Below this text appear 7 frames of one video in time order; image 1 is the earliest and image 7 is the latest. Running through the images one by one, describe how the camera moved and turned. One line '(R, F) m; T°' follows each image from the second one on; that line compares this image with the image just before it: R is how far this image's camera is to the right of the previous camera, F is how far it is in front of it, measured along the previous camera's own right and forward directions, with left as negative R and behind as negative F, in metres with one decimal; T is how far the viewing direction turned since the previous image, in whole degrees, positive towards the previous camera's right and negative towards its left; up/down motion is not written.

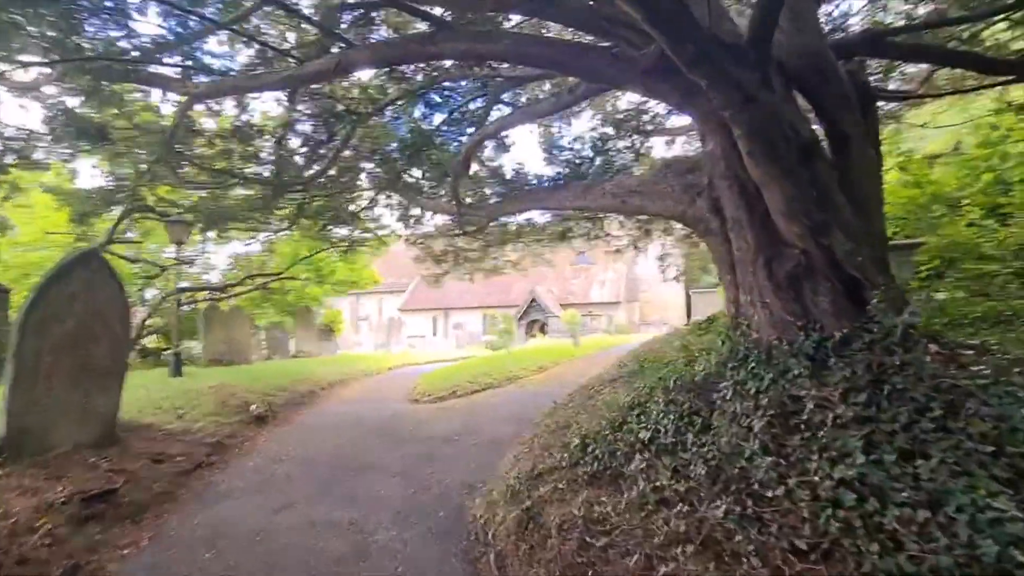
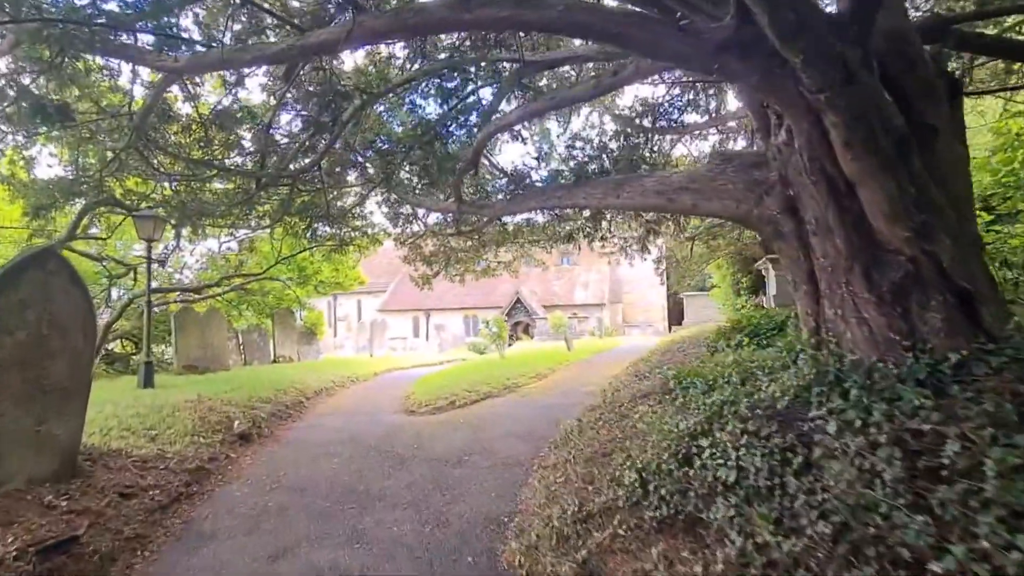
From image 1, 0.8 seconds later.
(-0.5, +0.6) m; +3°
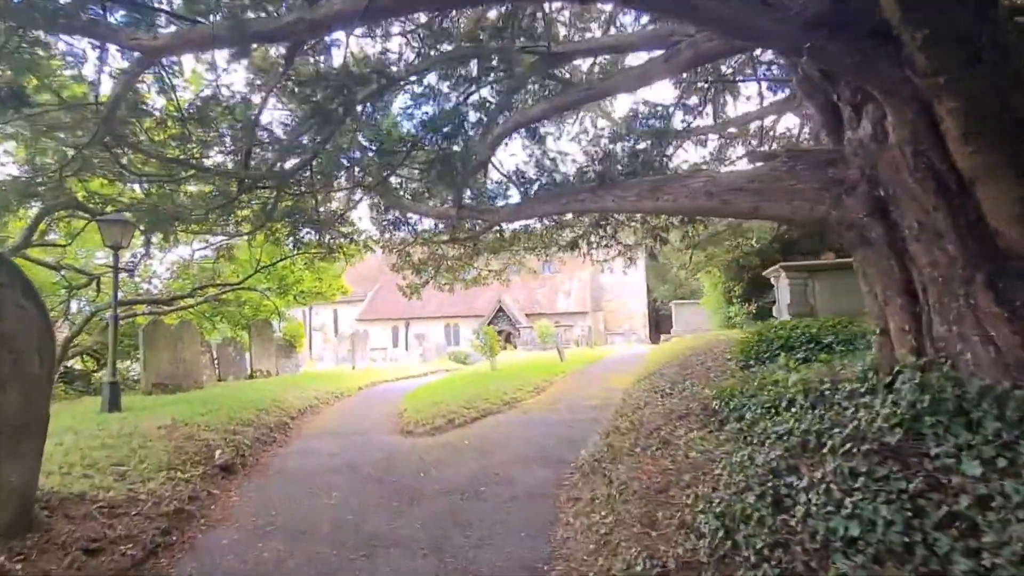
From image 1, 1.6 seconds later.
(-0.5, +0.5) m; +3°
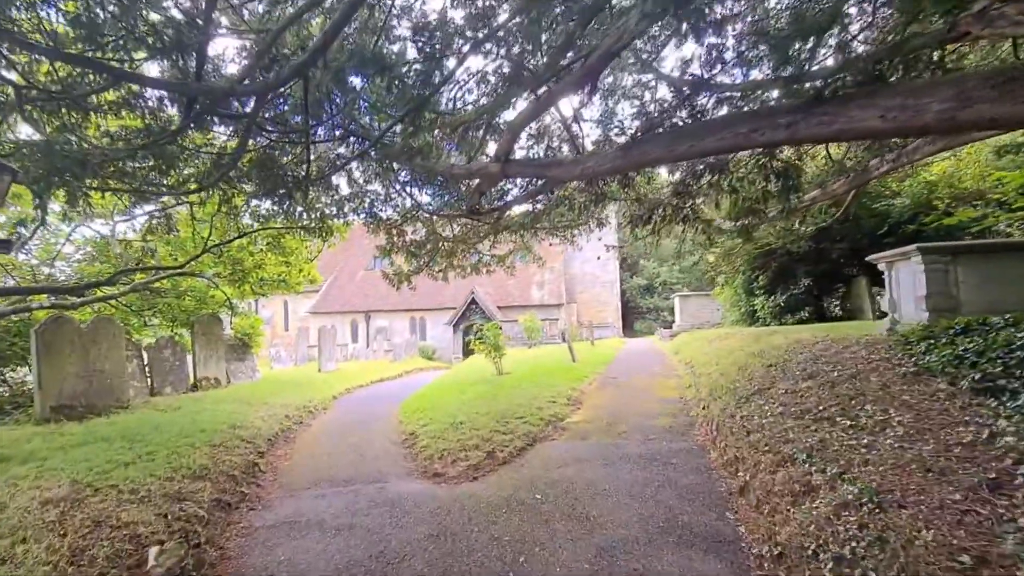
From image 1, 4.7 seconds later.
(-1.4, +2.3) m; +6°
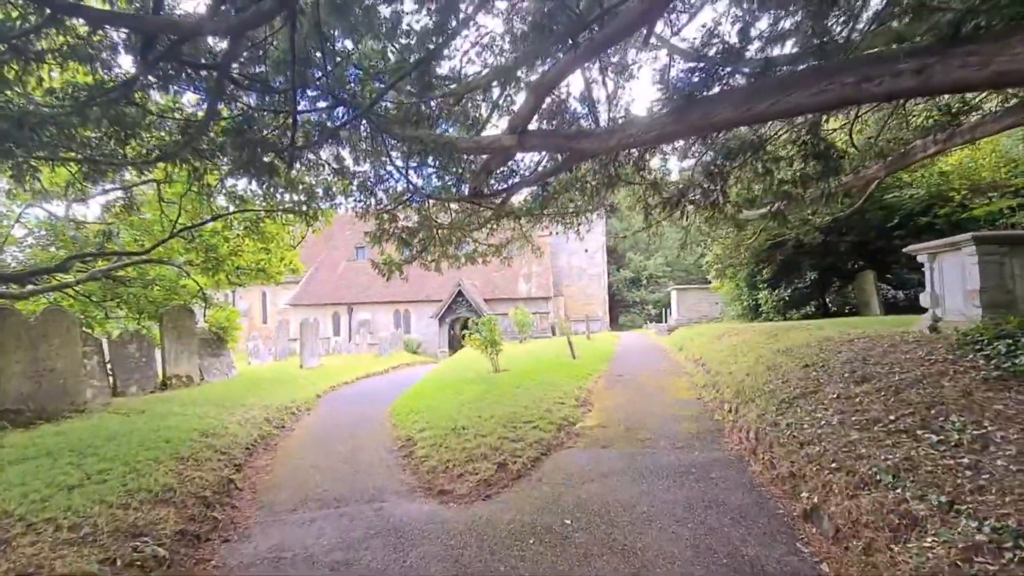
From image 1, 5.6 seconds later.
(-0.4, +0.8) m; +2°
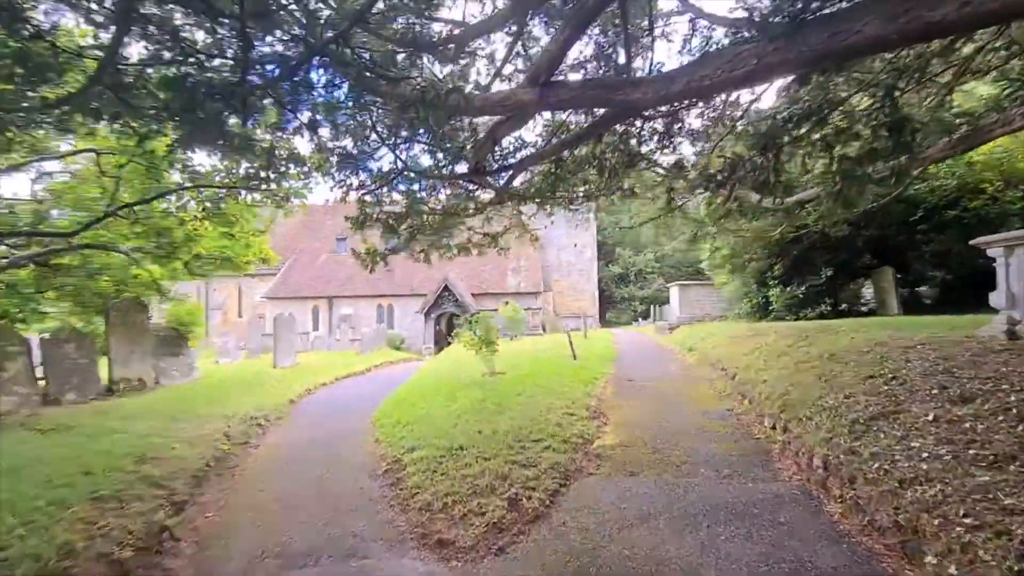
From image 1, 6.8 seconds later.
(-0.3, +1.1) m; +2°
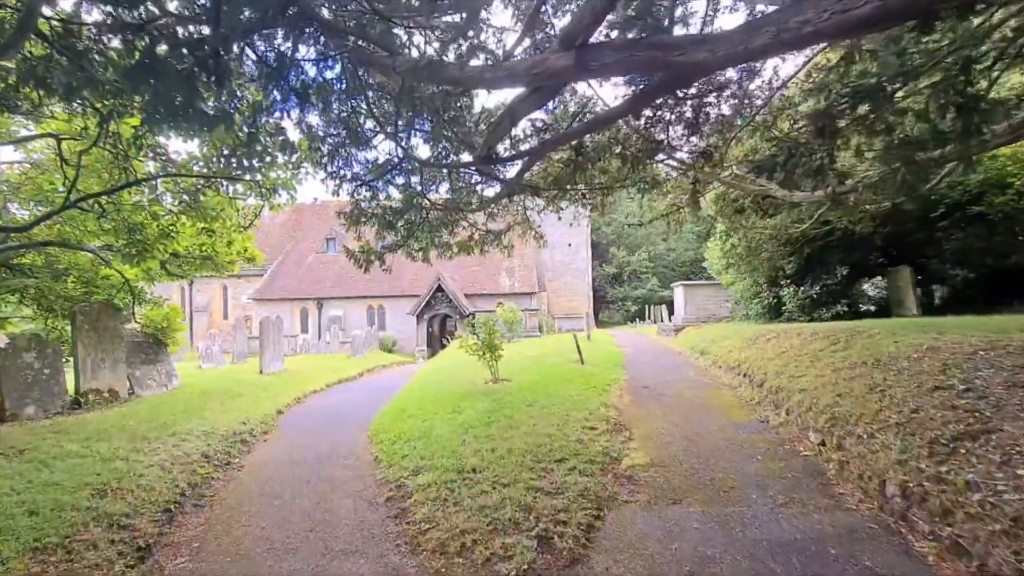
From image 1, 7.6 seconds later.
(-0.3, +0.7) m; +1°
